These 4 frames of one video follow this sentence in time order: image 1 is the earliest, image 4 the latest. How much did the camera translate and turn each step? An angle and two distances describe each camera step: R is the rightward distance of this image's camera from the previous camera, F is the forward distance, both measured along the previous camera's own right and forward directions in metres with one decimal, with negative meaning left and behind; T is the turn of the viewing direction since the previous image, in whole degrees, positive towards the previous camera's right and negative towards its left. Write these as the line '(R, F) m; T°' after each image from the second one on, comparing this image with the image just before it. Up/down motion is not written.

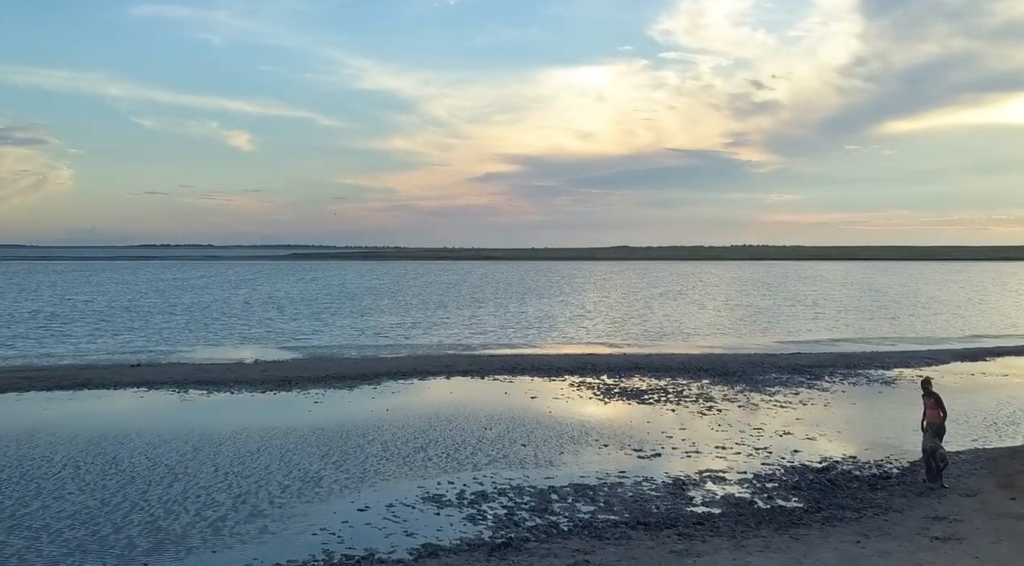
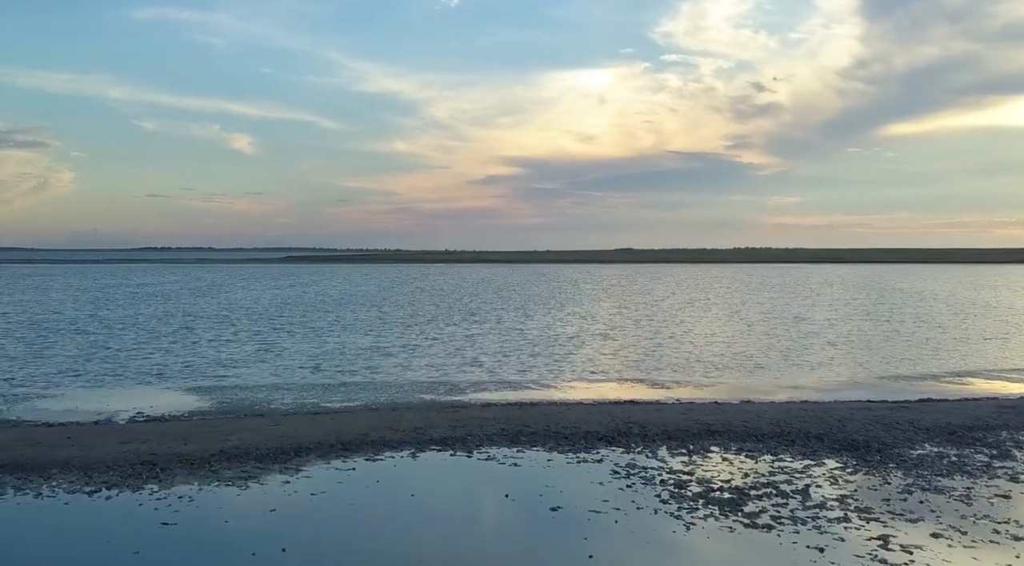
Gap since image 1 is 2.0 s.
(-0.1, +9.6) m; 0°
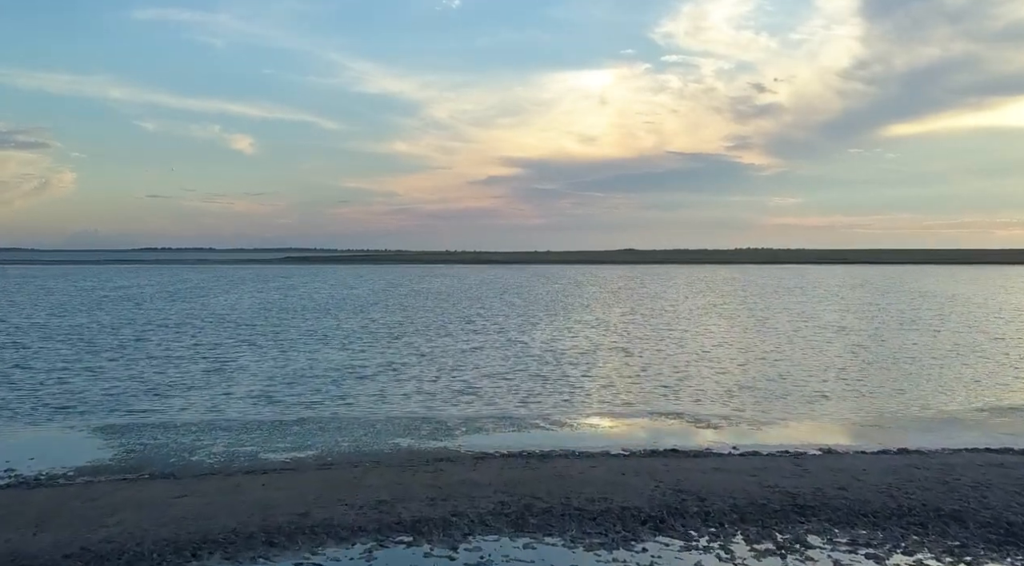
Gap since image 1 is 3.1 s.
(-0.1, +5.4) m; 0°
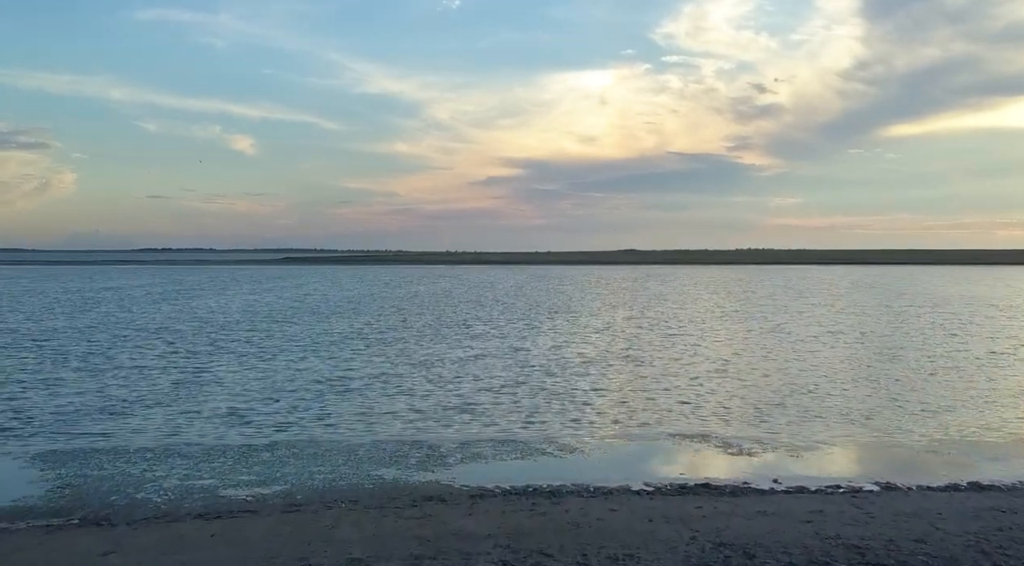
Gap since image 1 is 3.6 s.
(0.0, +2.4) m; 0°
